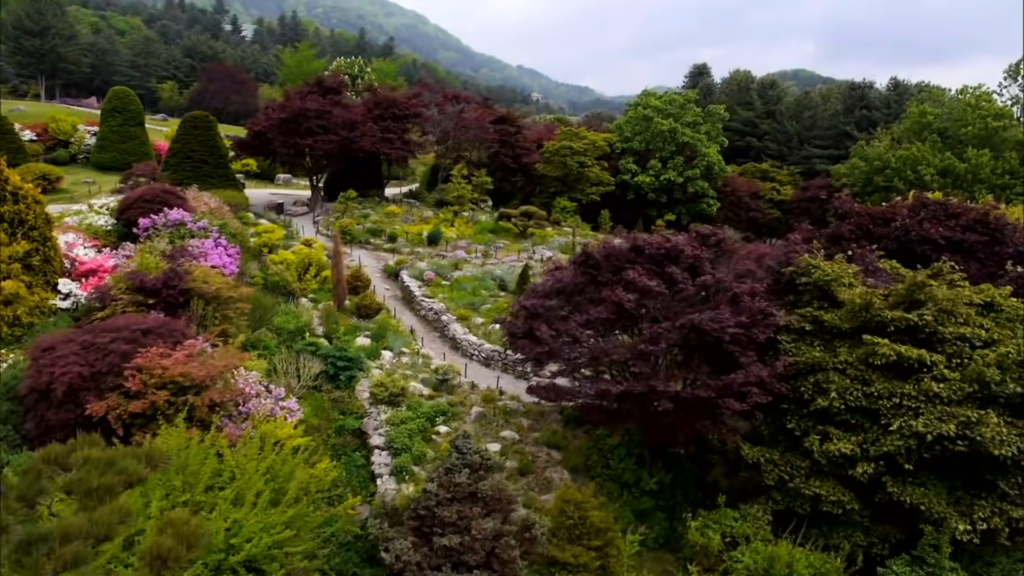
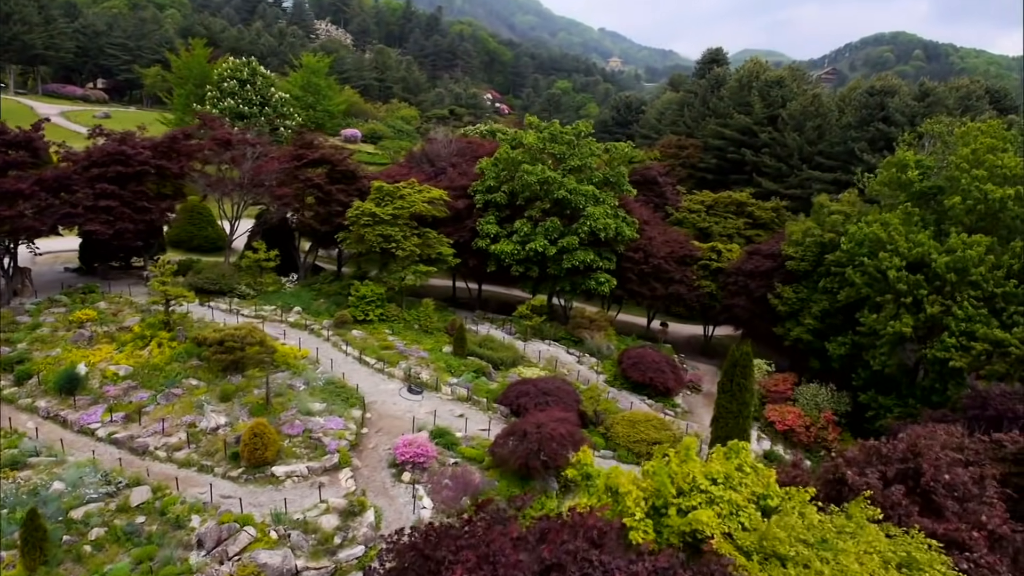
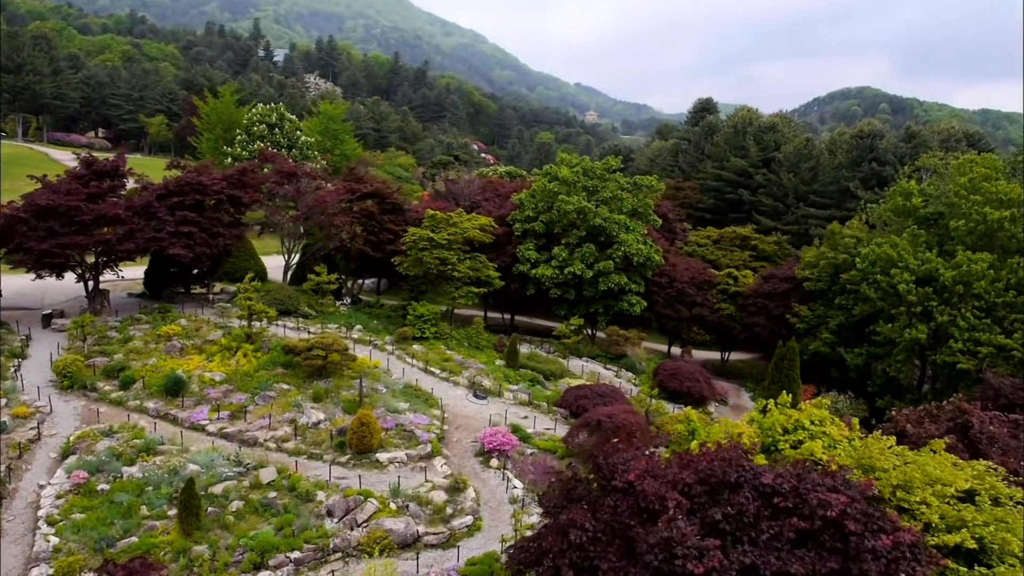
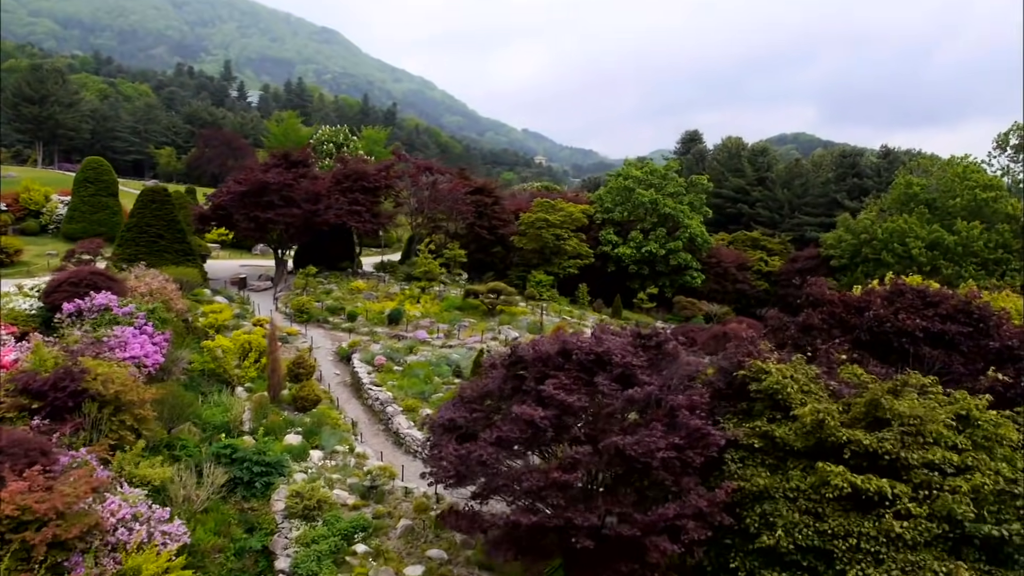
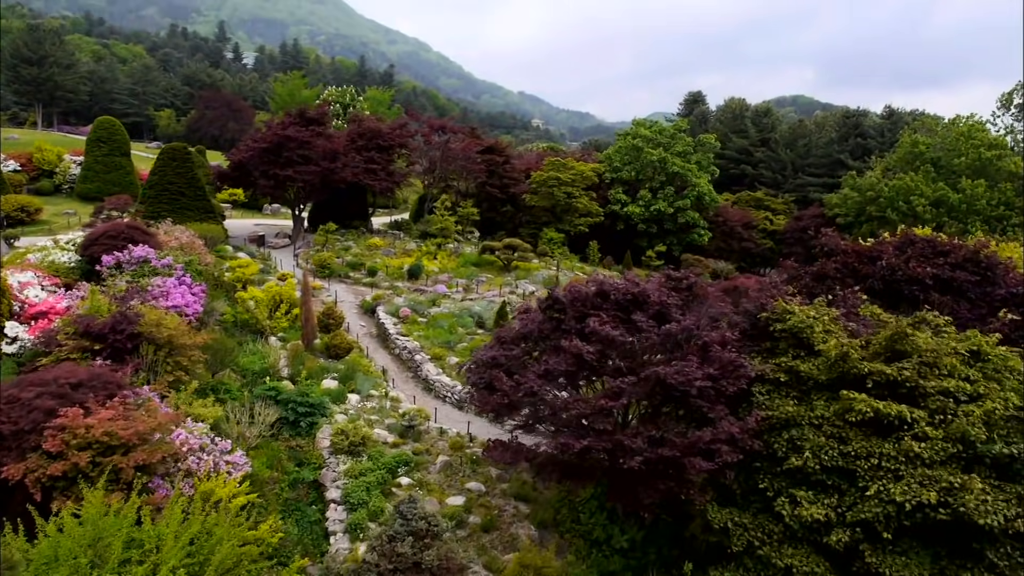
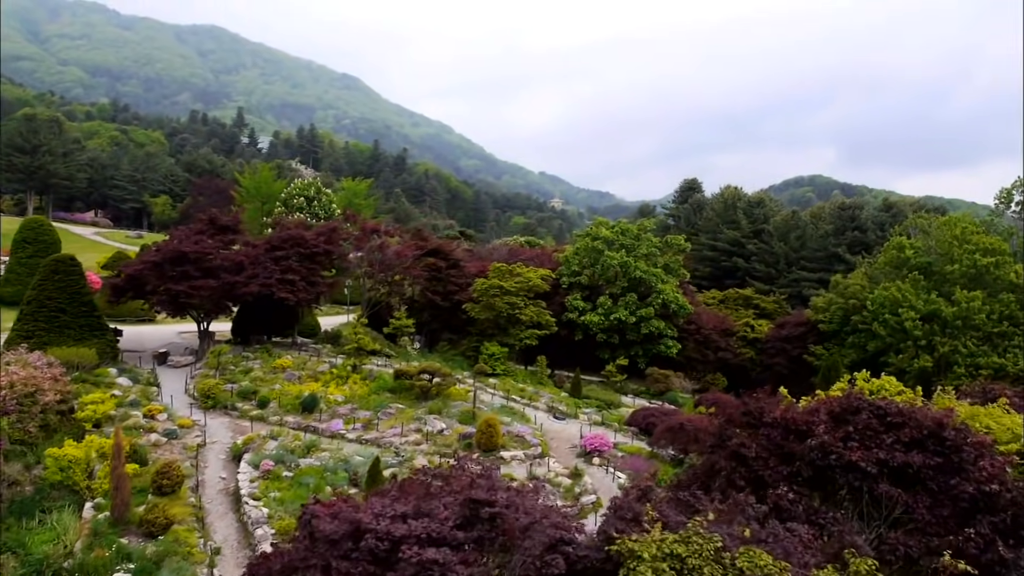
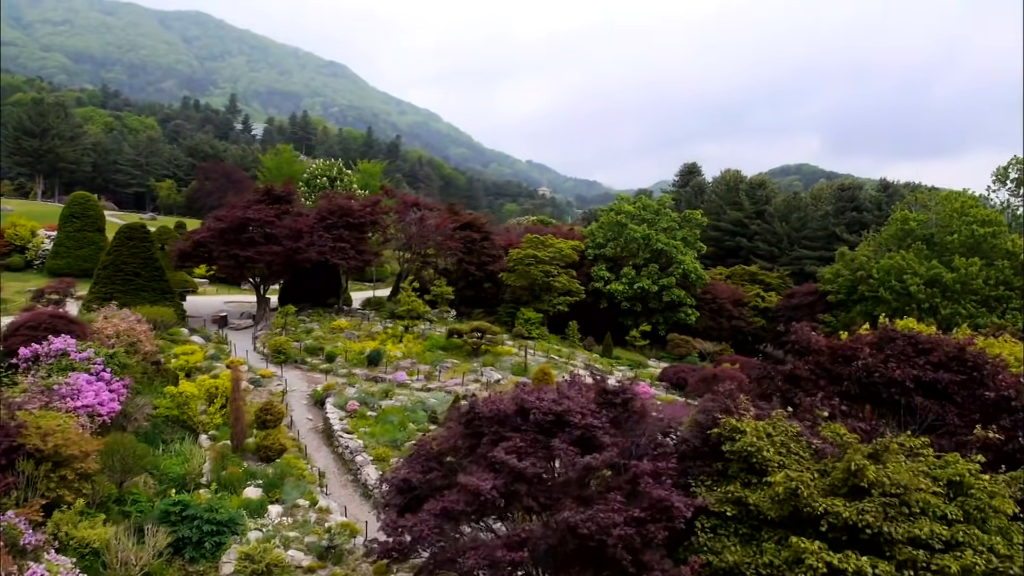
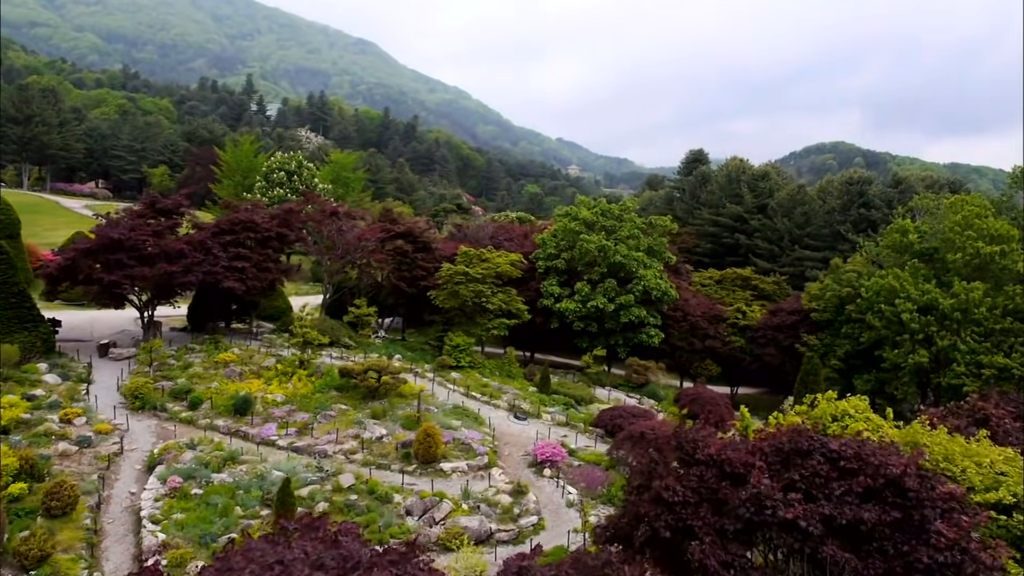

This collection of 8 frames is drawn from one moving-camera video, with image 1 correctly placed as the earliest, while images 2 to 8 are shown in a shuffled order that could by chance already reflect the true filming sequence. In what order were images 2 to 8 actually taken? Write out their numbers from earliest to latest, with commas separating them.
5, 4, 7, 6, 8, 3, 2
